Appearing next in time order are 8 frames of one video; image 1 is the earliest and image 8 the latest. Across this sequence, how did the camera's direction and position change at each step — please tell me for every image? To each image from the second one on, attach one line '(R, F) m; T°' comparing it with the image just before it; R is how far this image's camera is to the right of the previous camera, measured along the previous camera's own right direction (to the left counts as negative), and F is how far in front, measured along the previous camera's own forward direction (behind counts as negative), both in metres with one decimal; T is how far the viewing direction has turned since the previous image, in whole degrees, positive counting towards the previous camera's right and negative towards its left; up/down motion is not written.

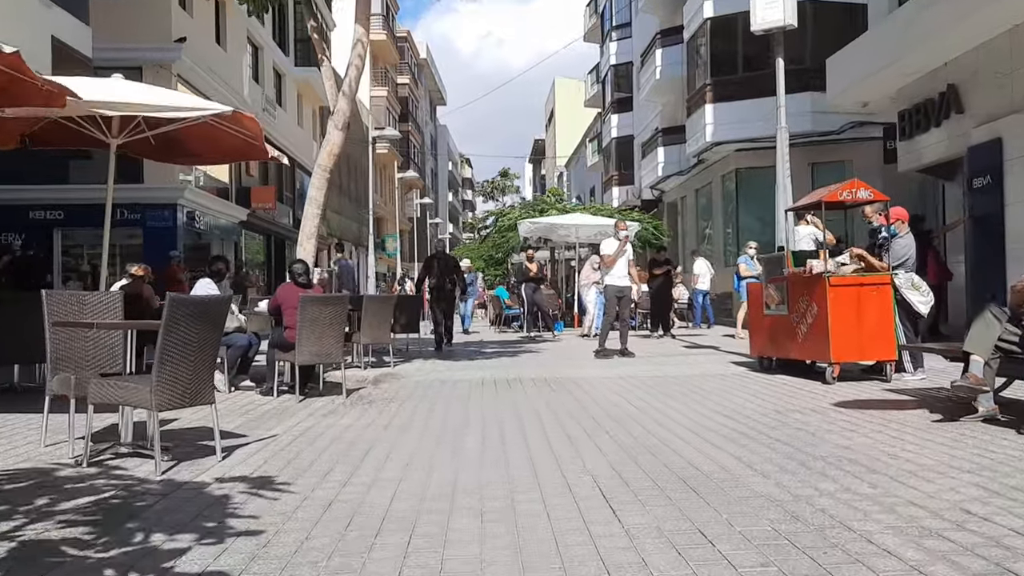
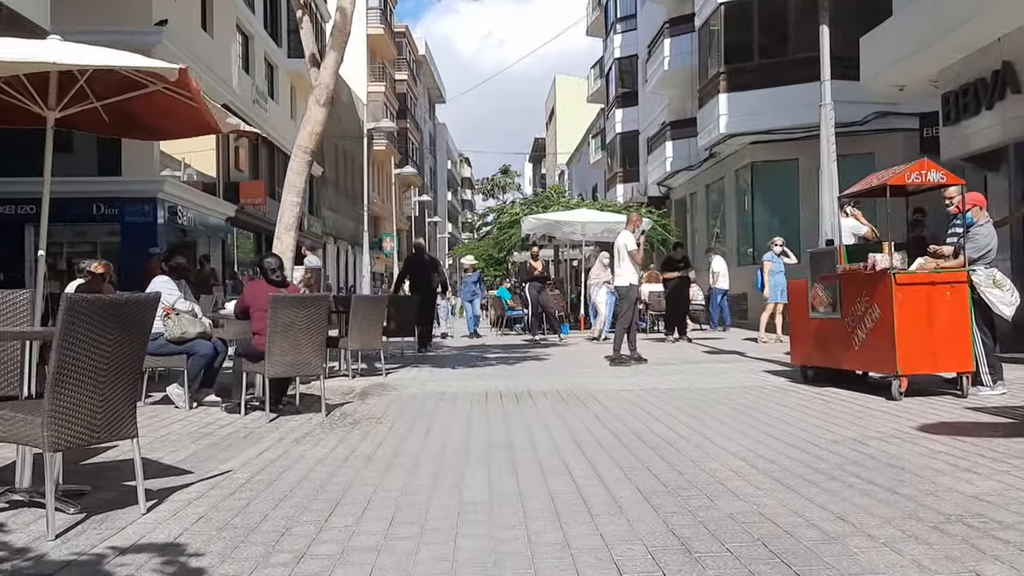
(-0.1, +1.3) m; 0°
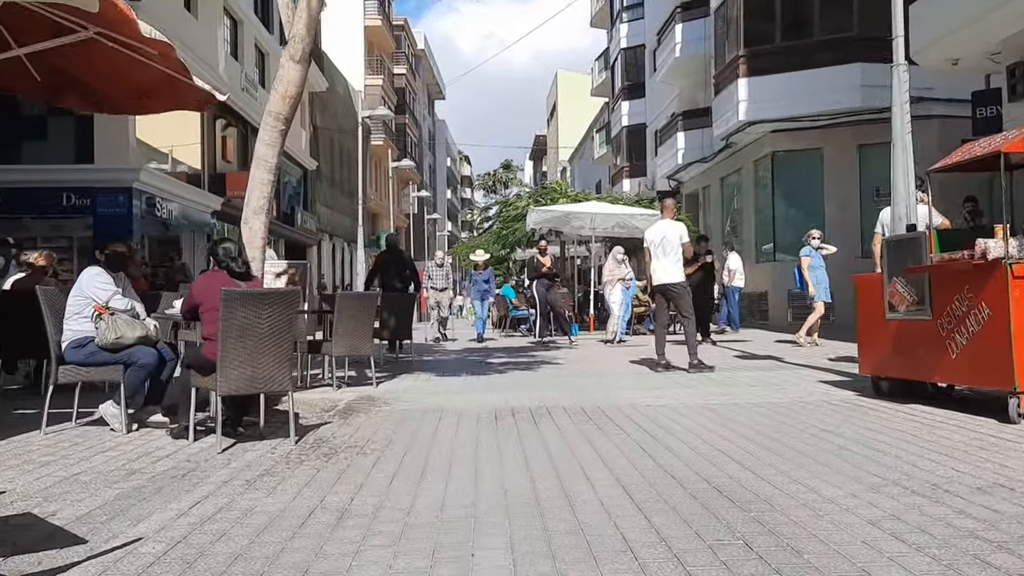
(-0.1, +1.6) m; 0°
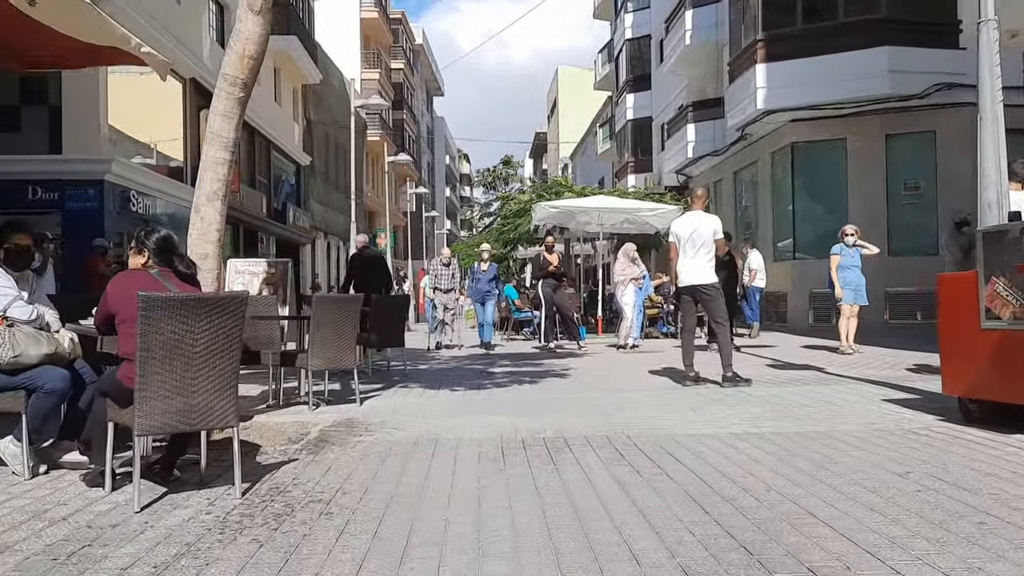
(-0.1, +1.4) m; 0°
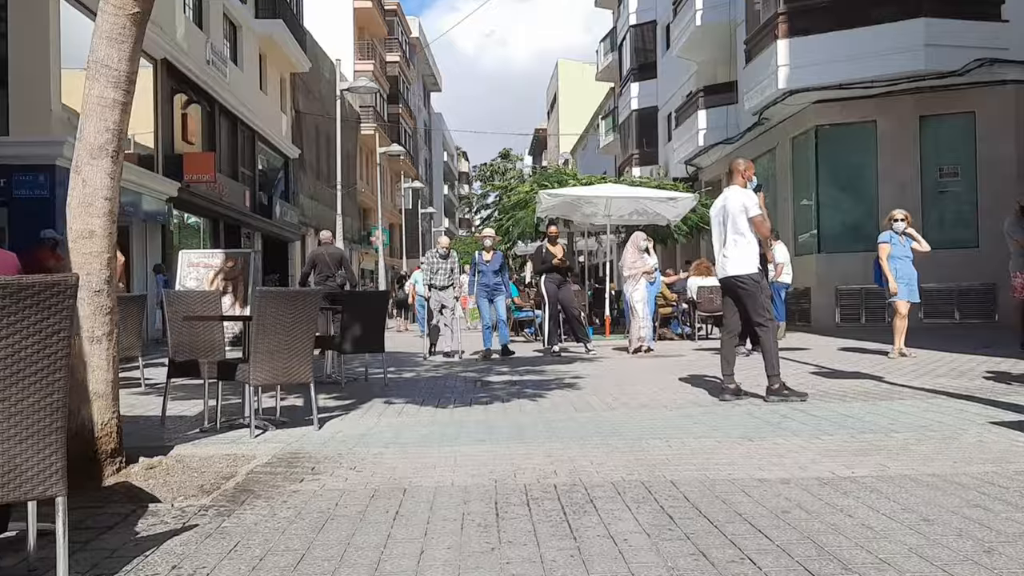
(0.0, +1.8) m; 0°
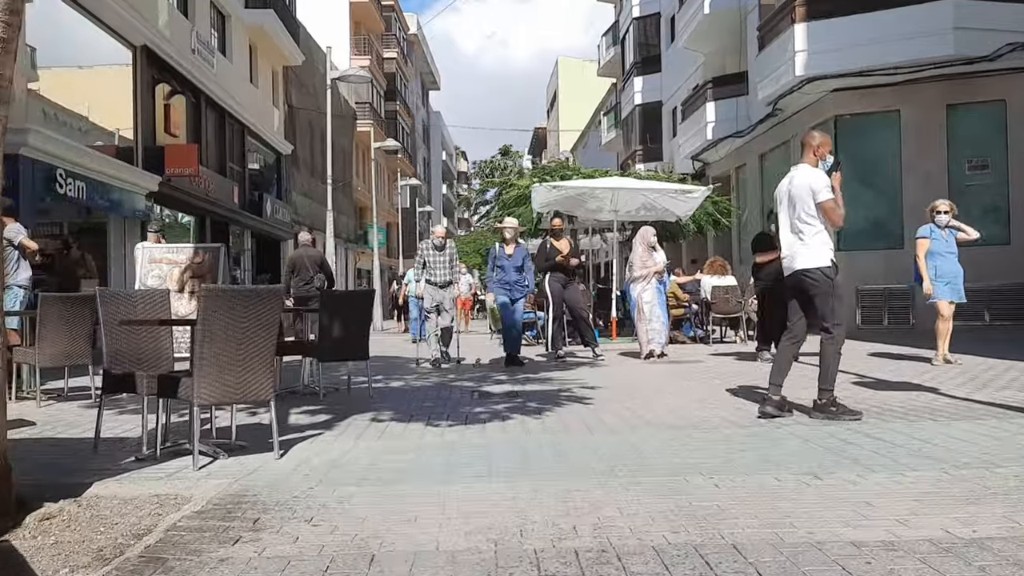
(0.0, +1.2) m; 0°
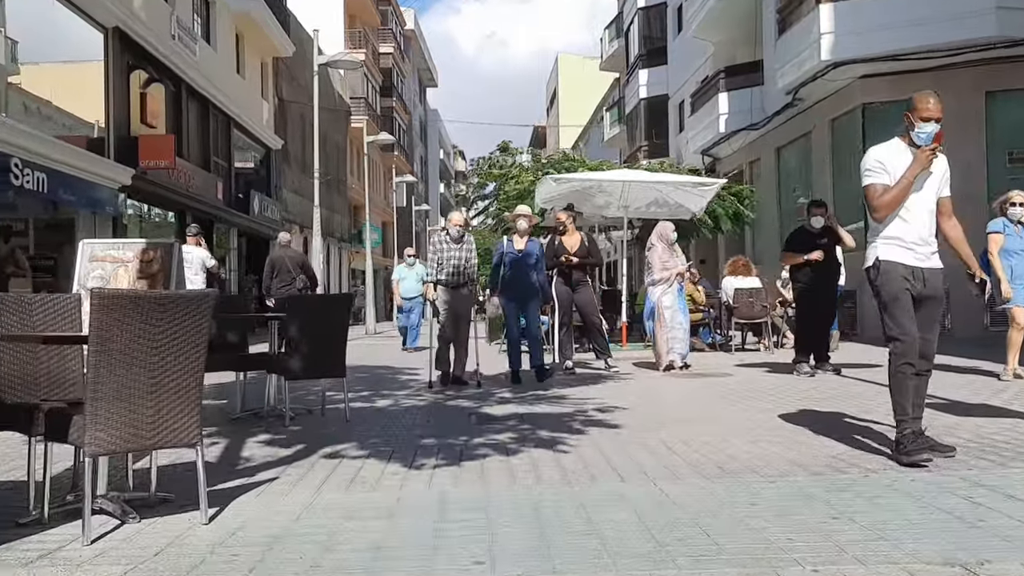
(-0.1, +1.4) m; 0°
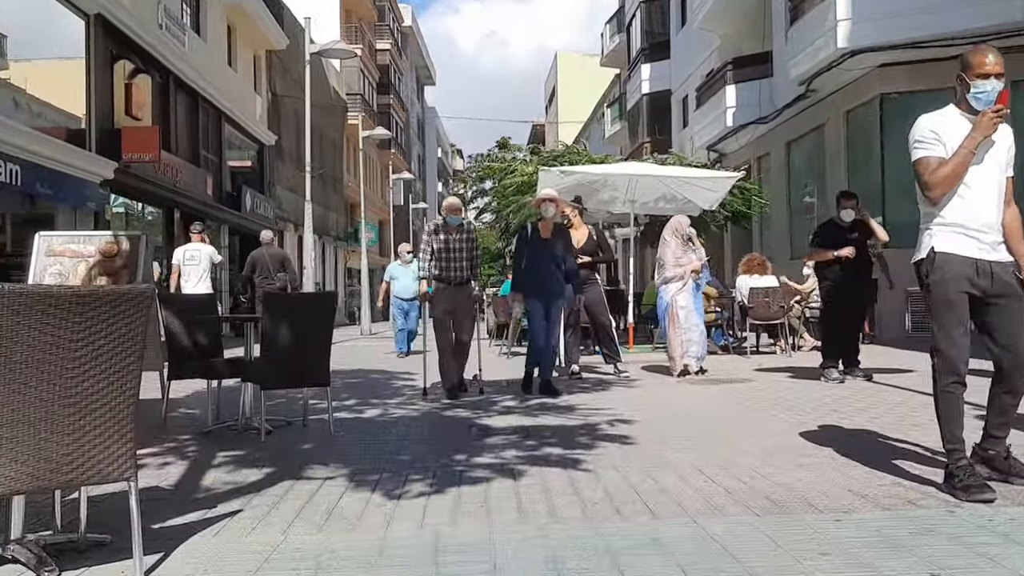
(-0.1, +0.8) m; 0°
